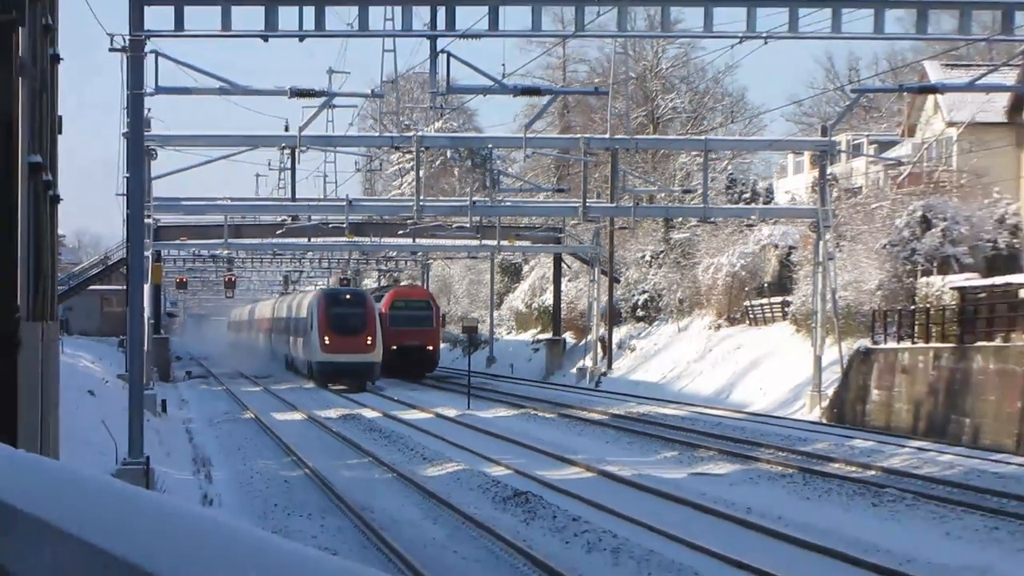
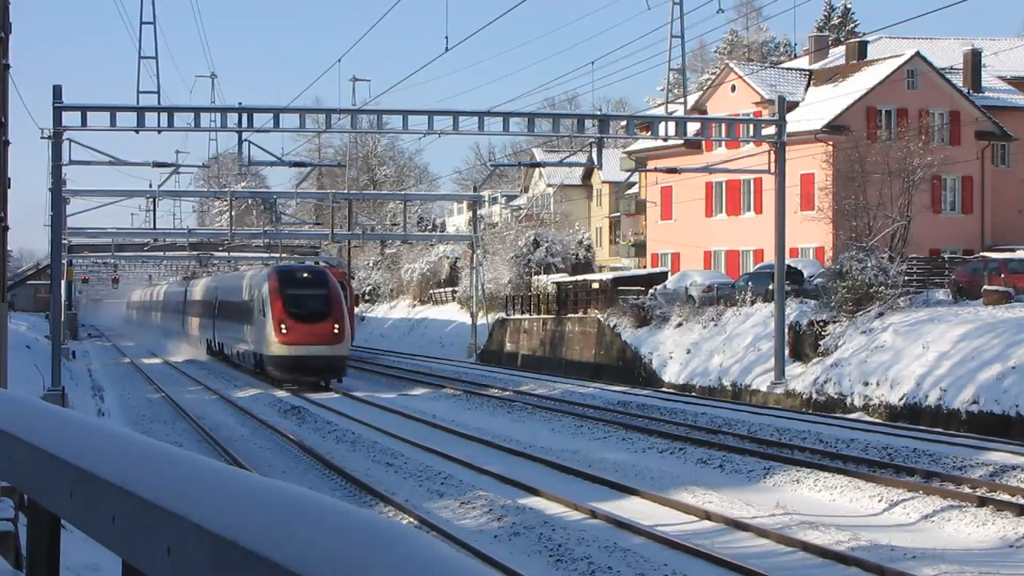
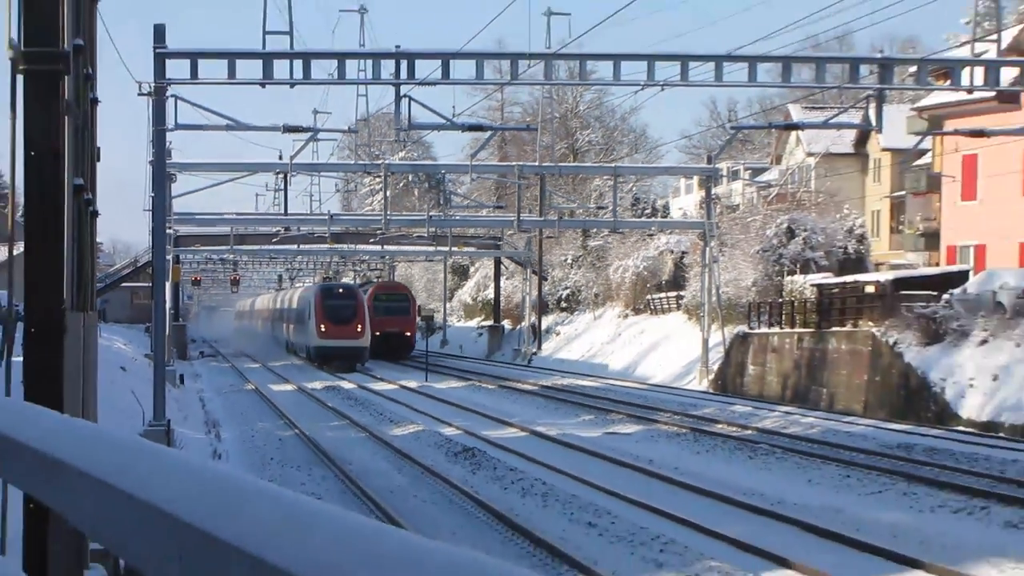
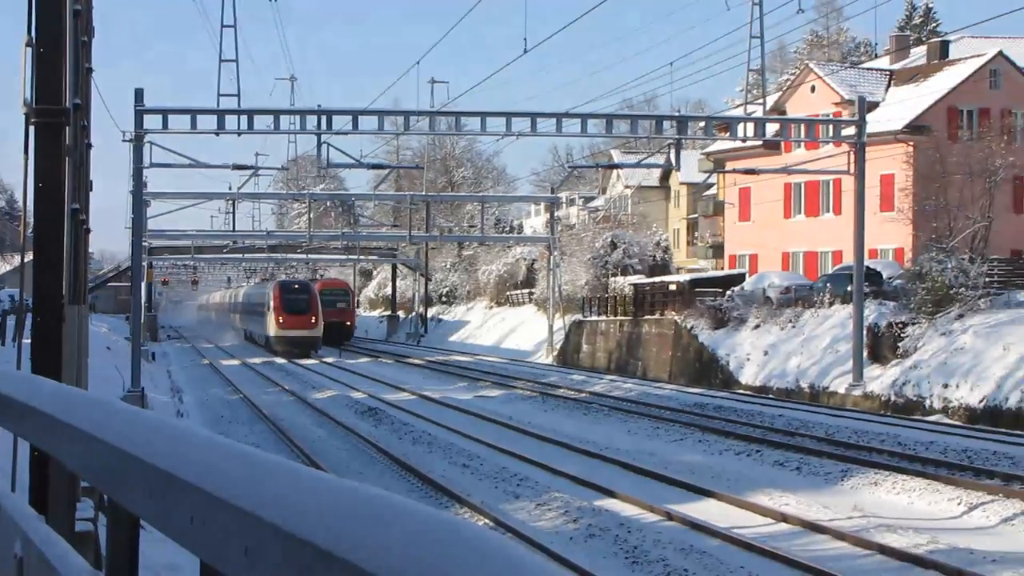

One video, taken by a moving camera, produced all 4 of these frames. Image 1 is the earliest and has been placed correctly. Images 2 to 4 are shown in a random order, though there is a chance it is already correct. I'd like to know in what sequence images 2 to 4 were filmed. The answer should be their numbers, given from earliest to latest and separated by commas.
3, 4, 2
